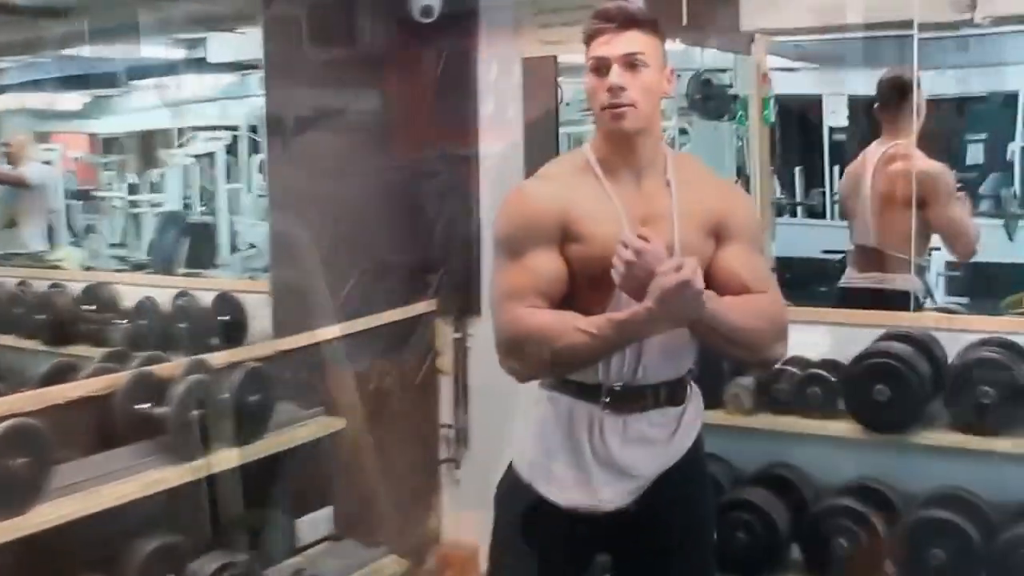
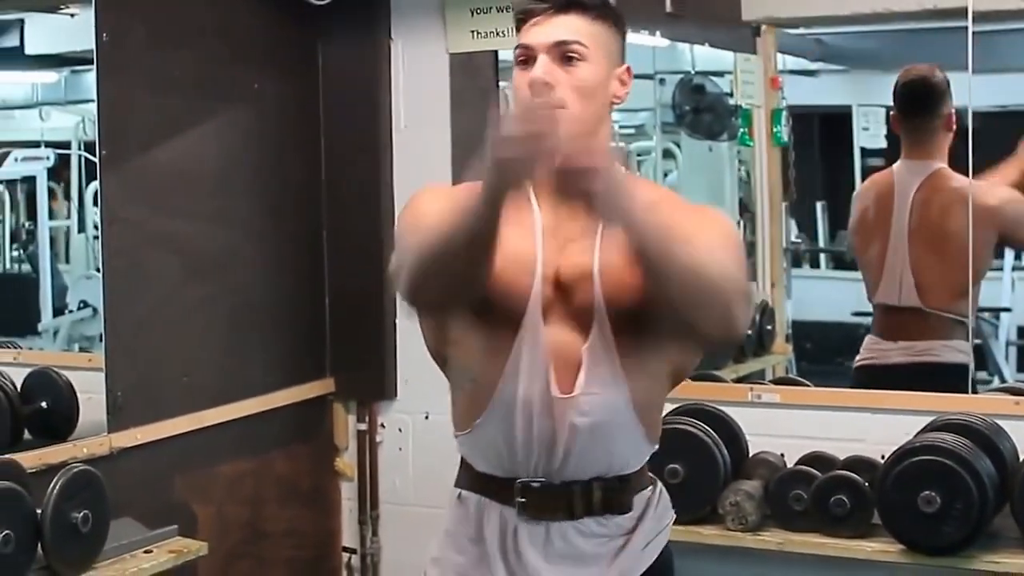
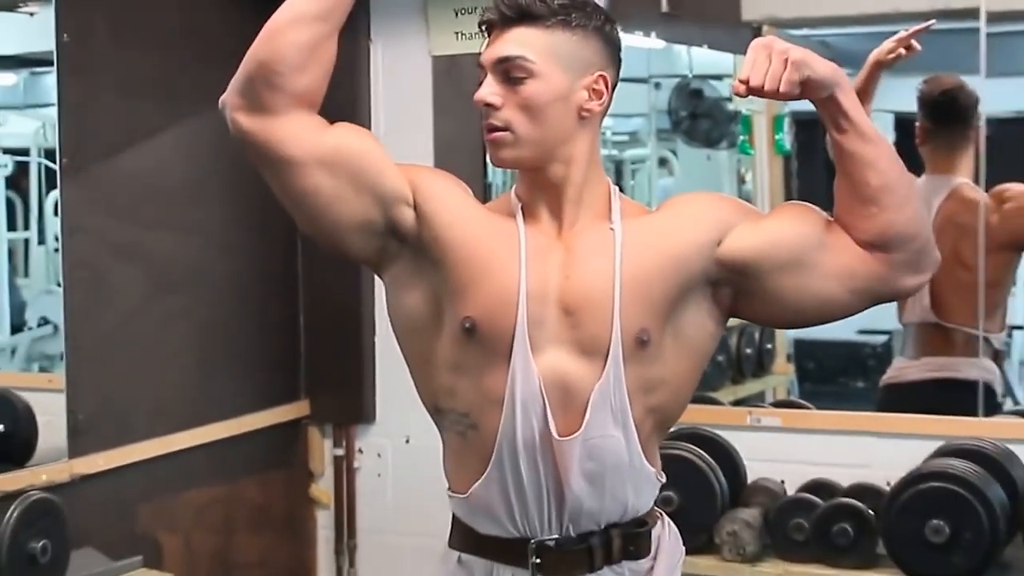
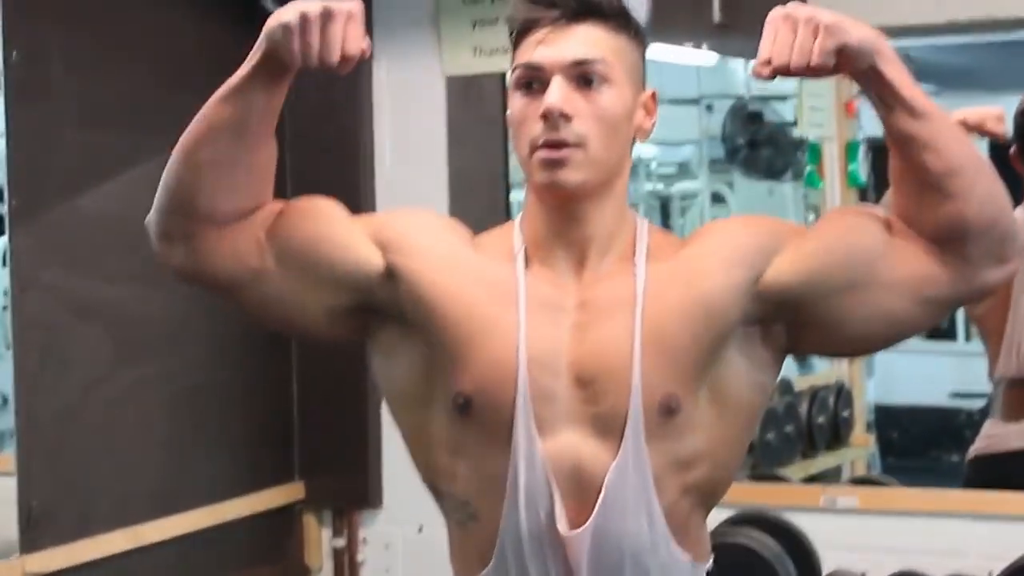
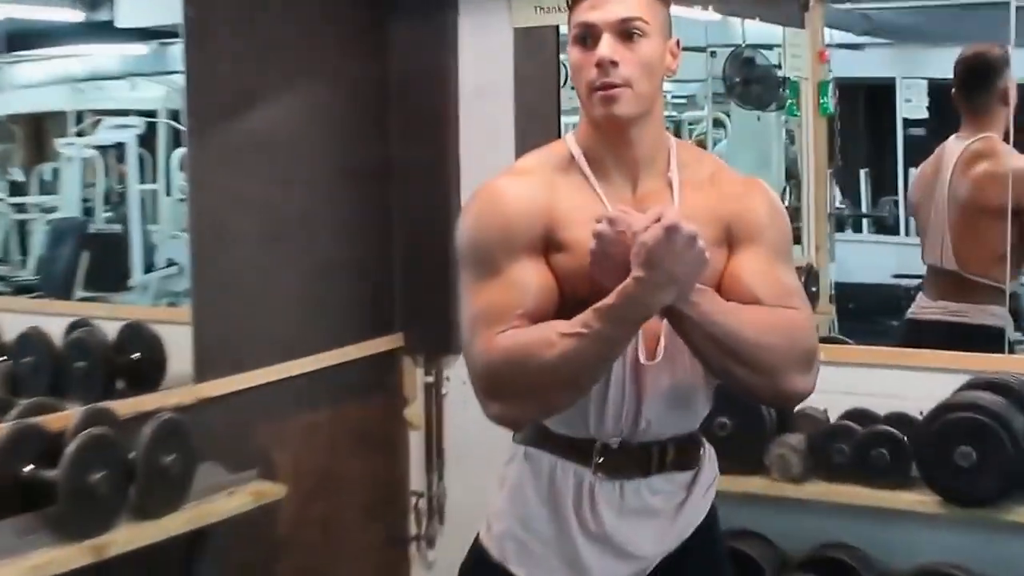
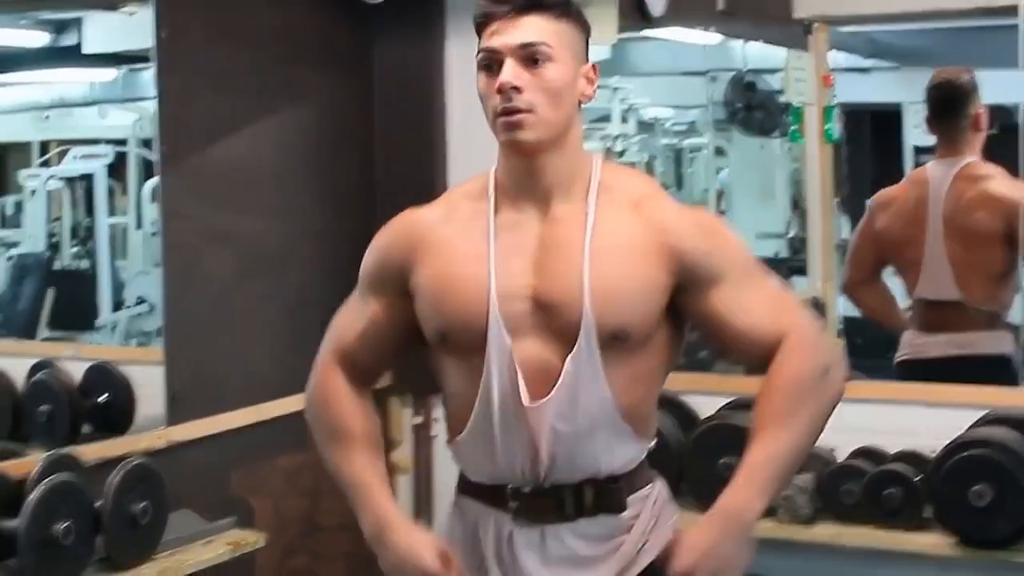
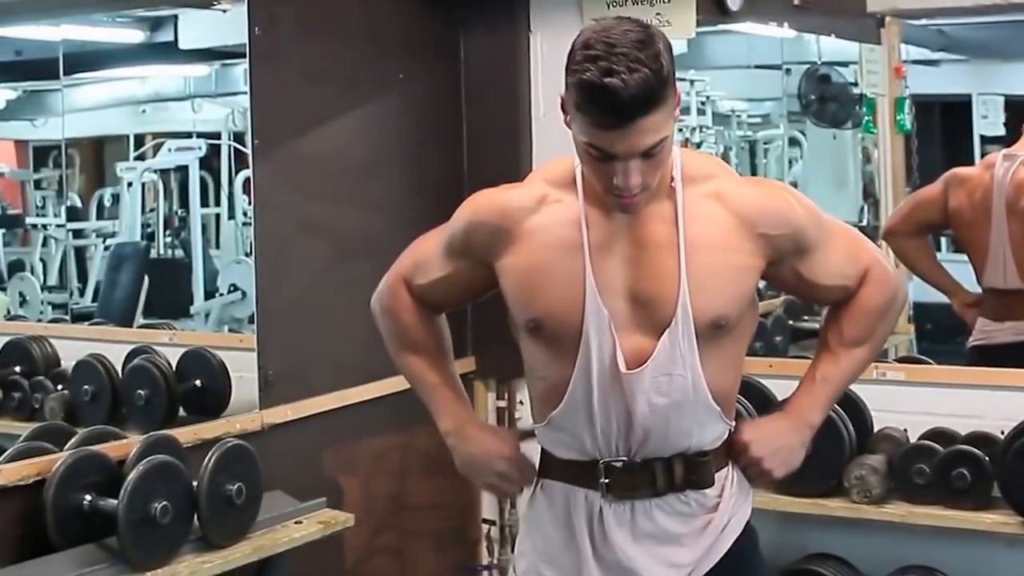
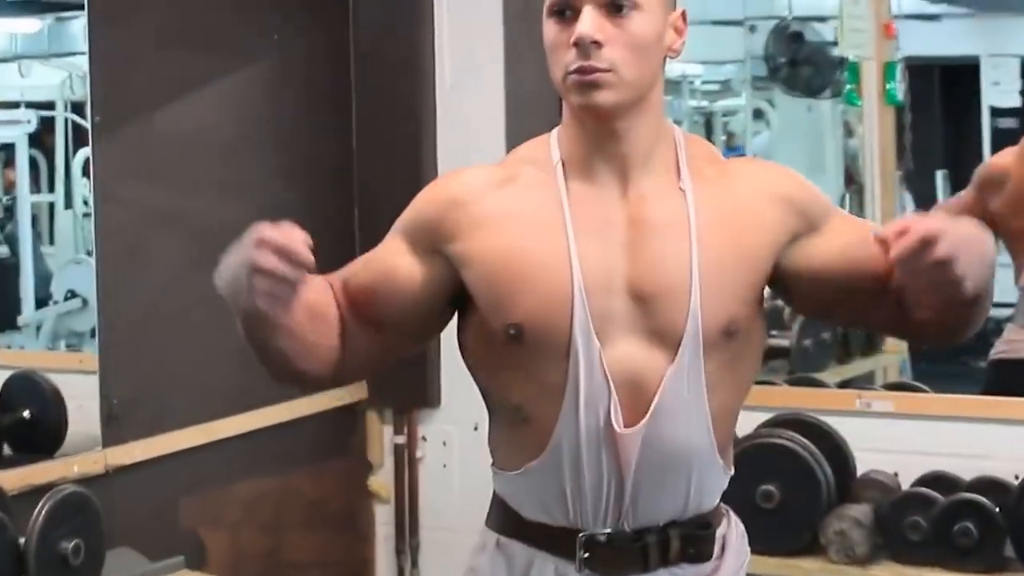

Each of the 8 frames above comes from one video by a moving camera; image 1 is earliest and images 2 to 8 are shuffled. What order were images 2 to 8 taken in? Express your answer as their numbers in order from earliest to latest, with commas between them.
5, 8, 4, 3, 2, 6, 7
